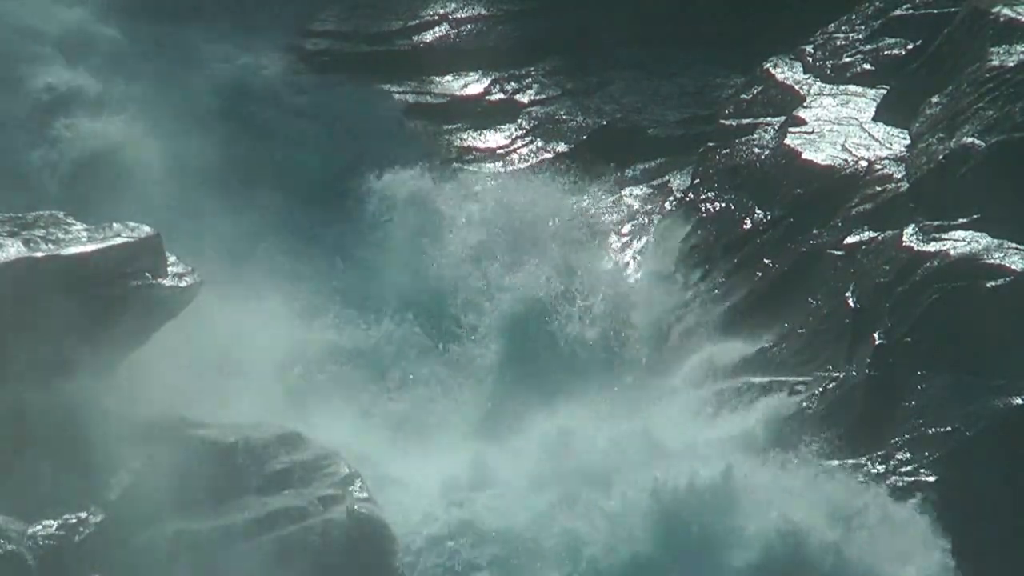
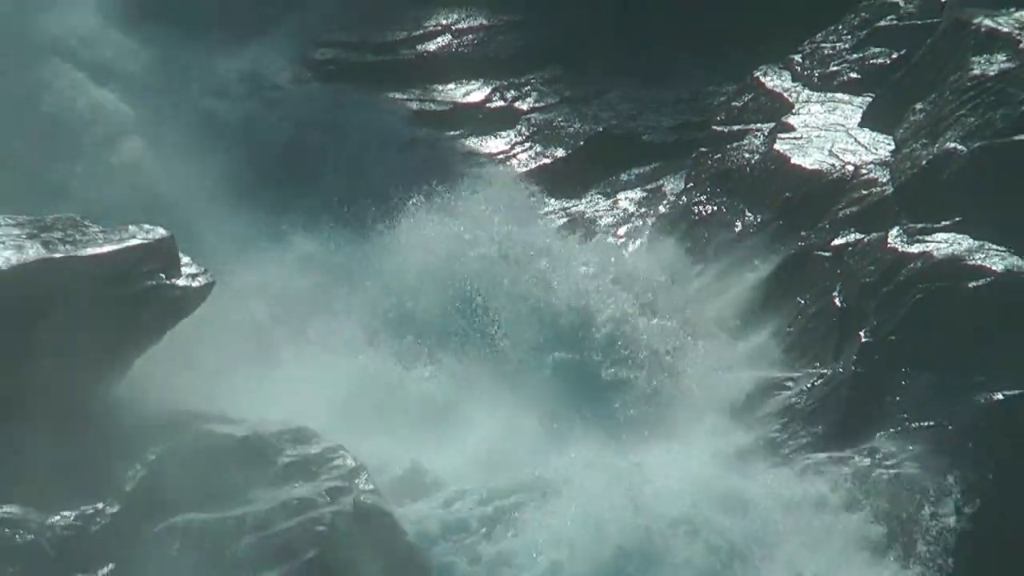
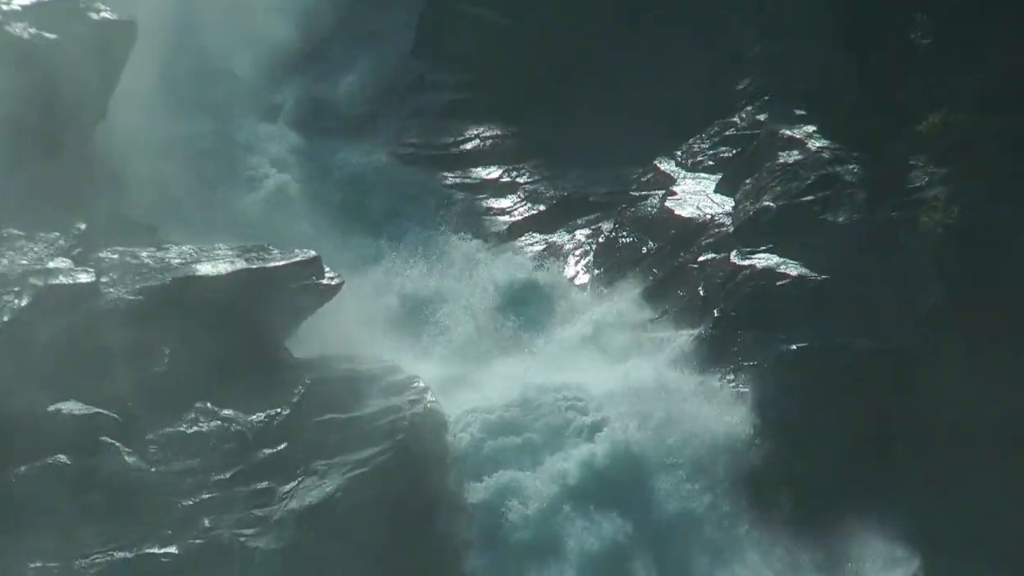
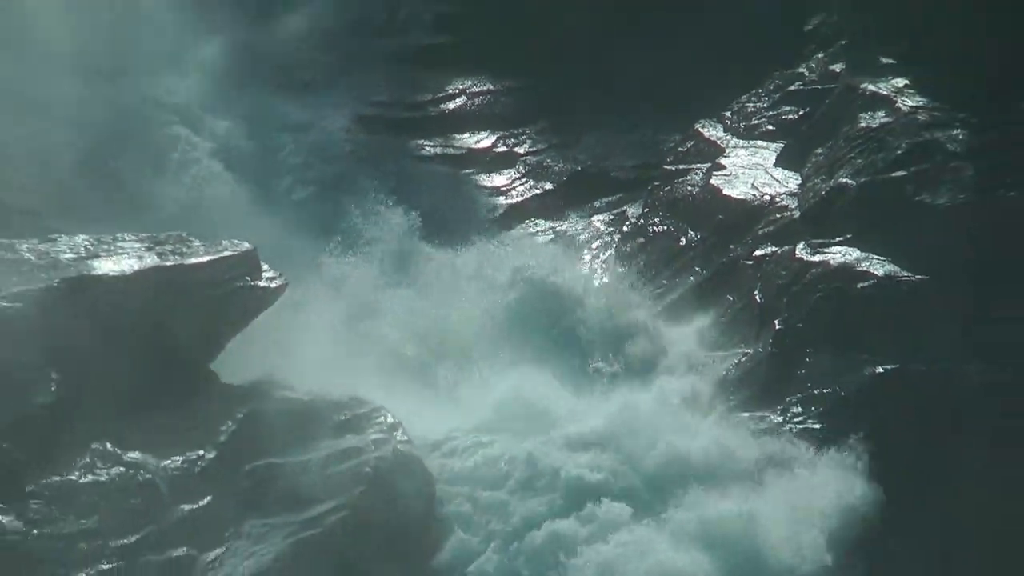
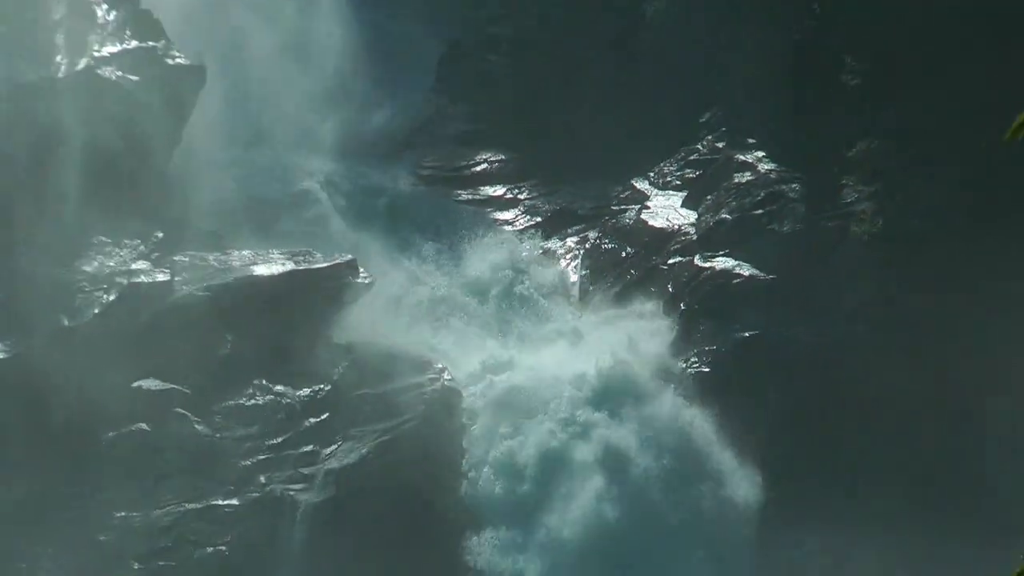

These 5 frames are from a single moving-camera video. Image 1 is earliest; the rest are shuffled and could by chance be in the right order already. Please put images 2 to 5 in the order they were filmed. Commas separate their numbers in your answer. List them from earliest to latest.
2, 4, 3, 5
